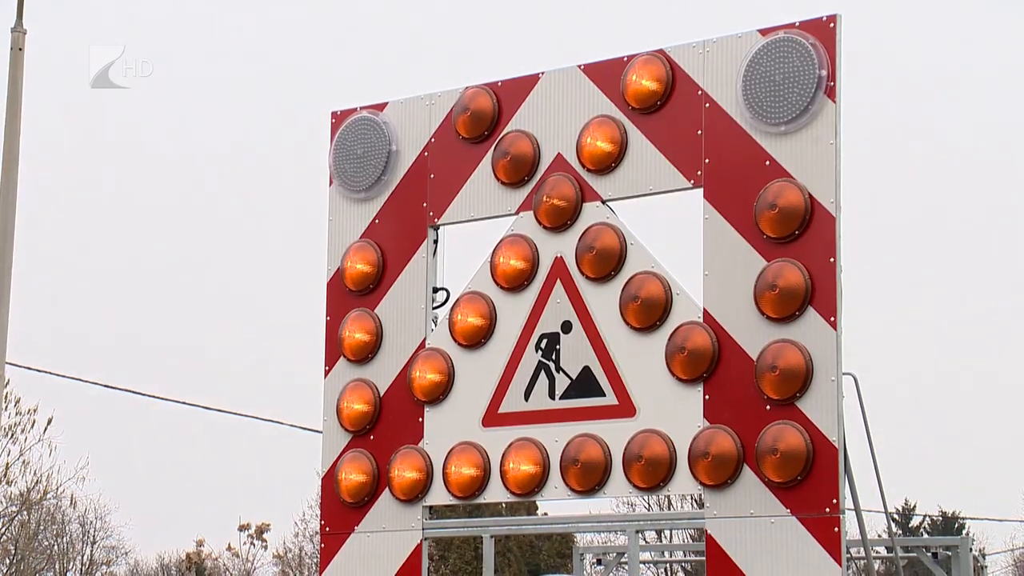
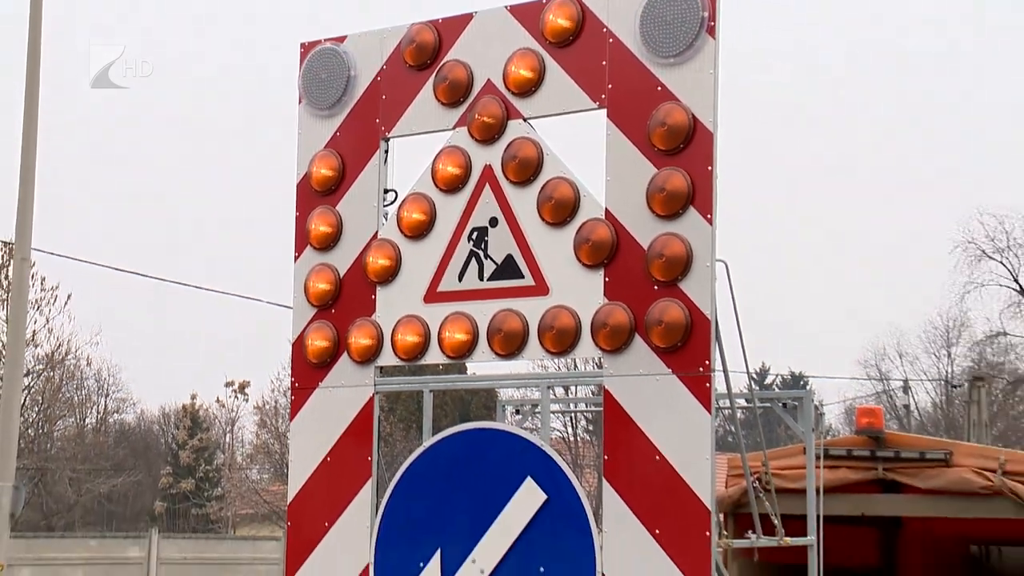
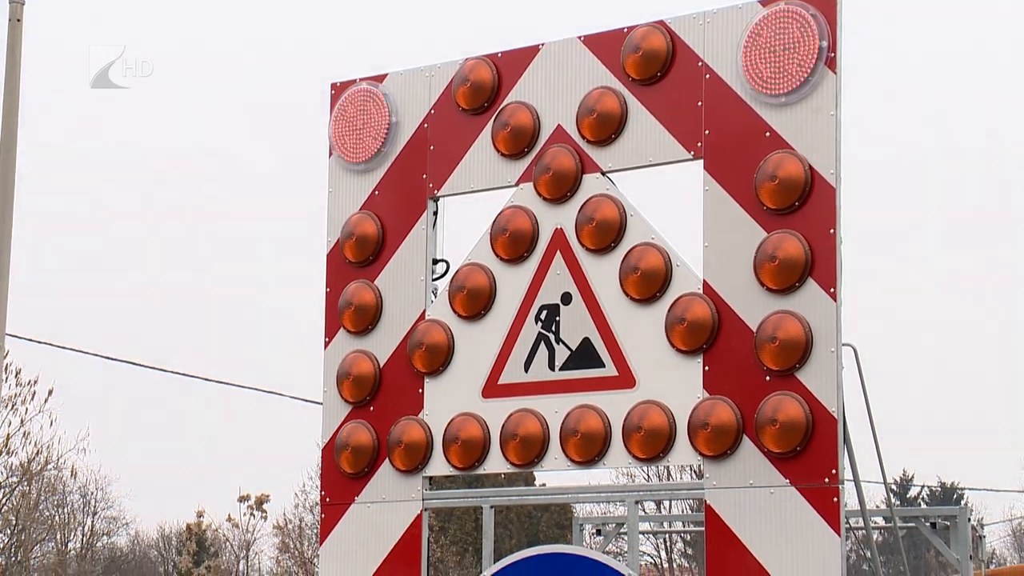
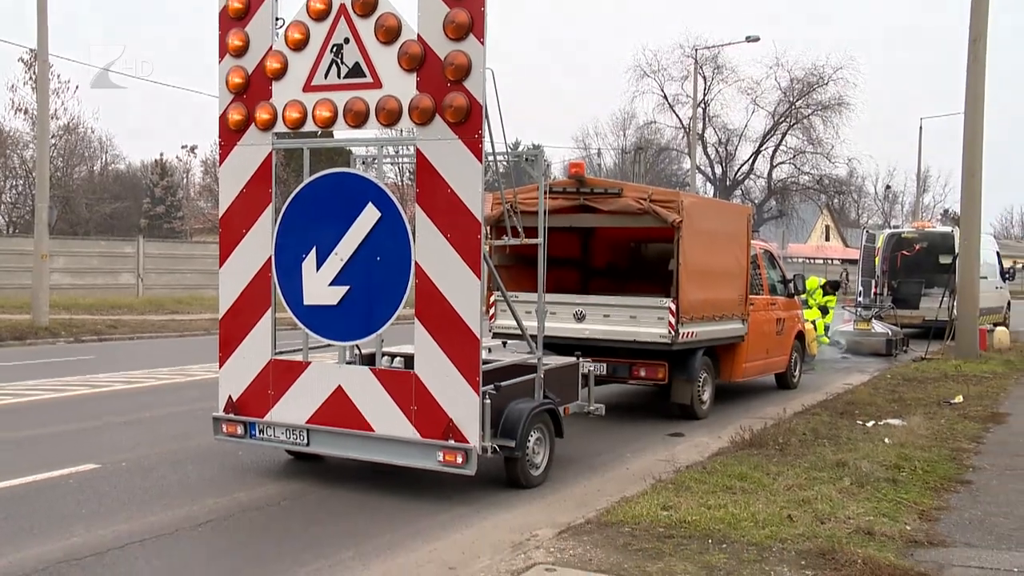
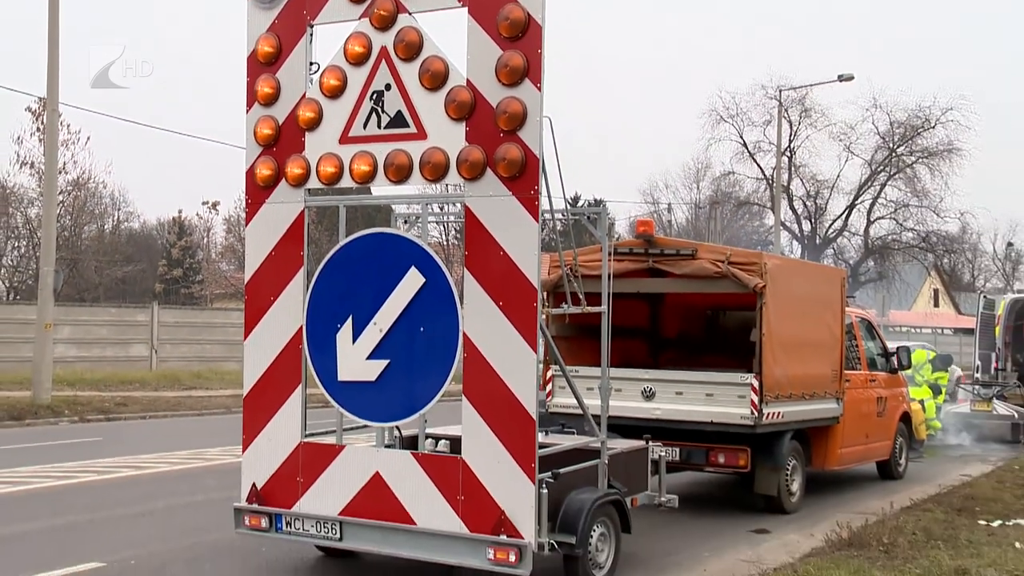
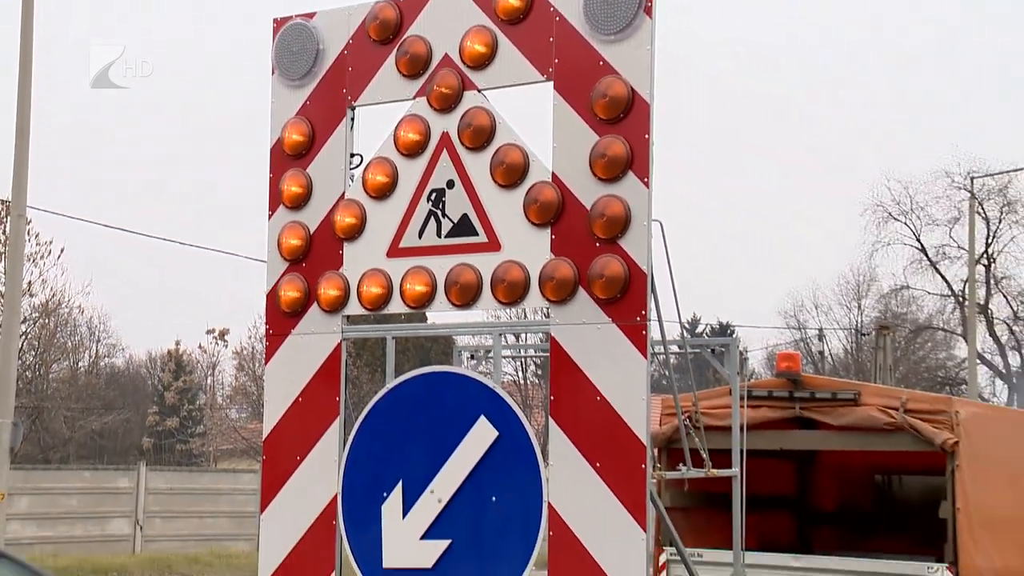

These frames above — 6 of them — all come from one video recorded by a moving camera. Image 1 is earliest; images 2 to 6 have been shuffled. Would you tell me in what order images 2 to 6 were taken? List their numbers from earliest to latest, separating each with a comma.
3, 2, 6, 5, 4
